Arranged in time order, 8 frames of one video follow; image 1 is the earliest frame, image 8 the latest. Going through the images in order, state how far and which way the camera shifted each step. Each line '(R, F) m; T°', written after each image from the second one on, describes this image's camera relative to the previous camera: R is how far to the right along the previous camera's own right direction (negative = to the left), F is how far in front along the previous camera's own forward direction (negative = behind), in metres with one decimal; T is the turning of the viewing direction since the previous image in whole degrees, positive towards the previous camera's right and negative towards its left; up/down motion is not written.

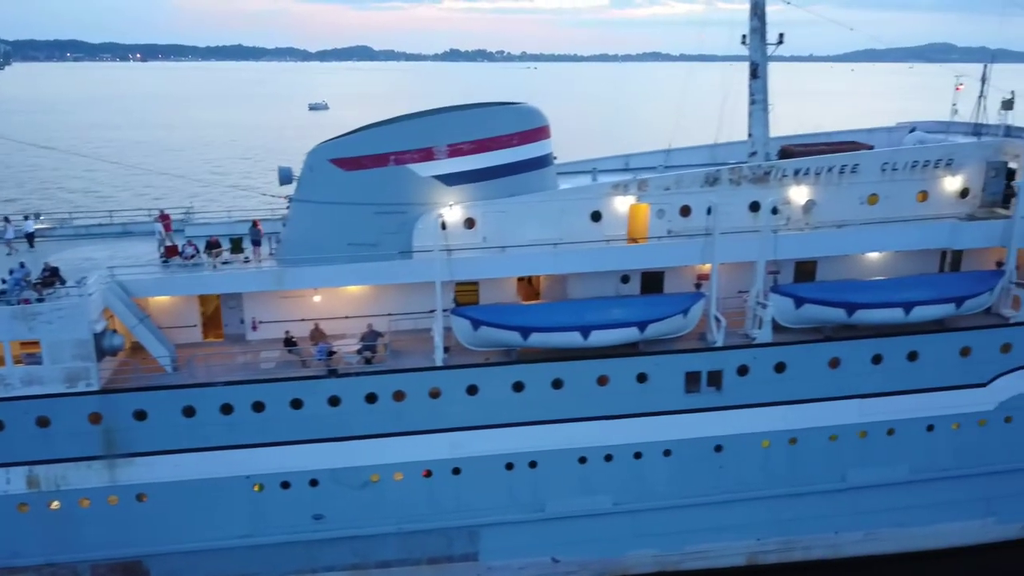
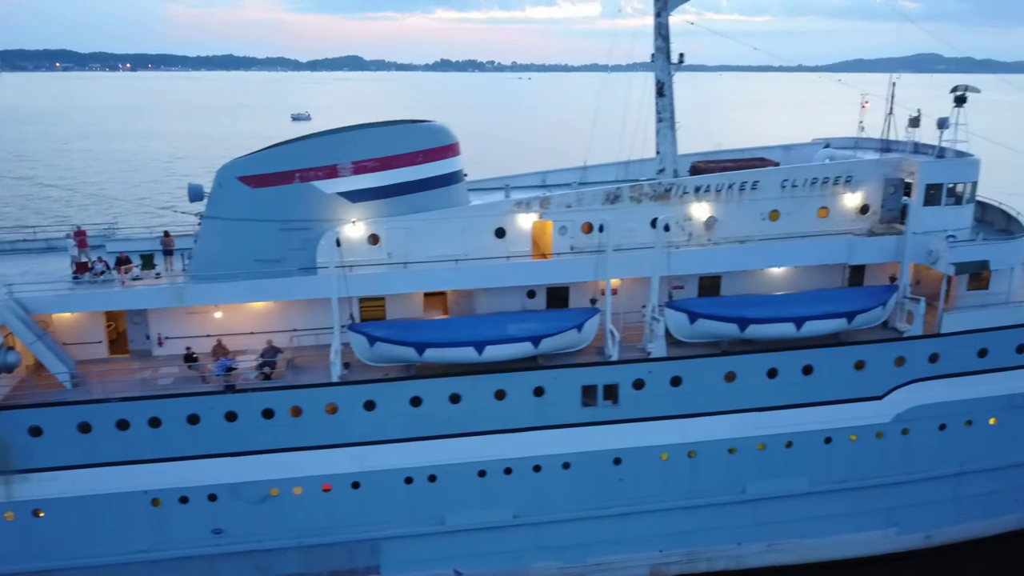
(+1.3, -0.2) m; +1°
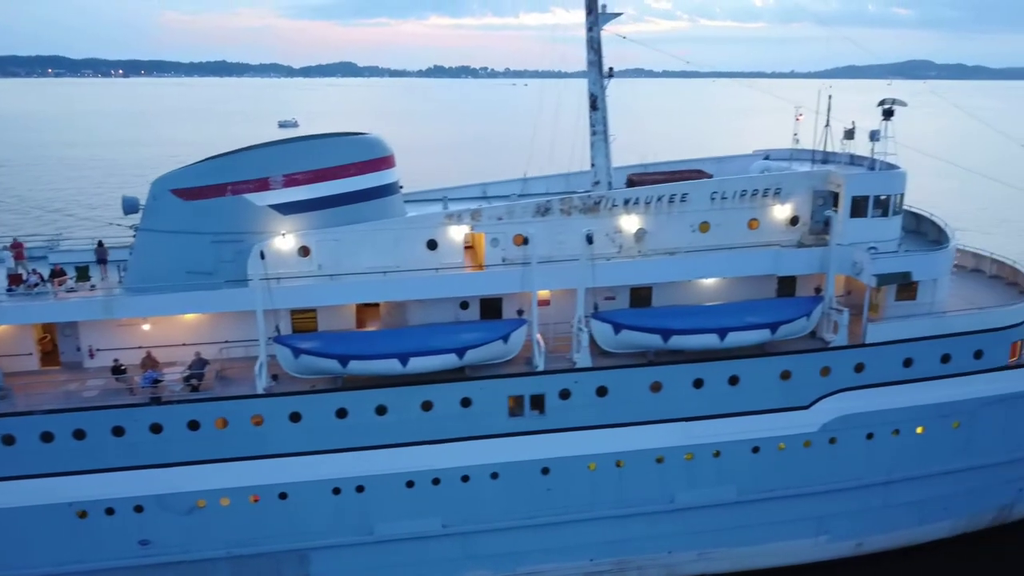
(+1.0, -0.1) m; 0°
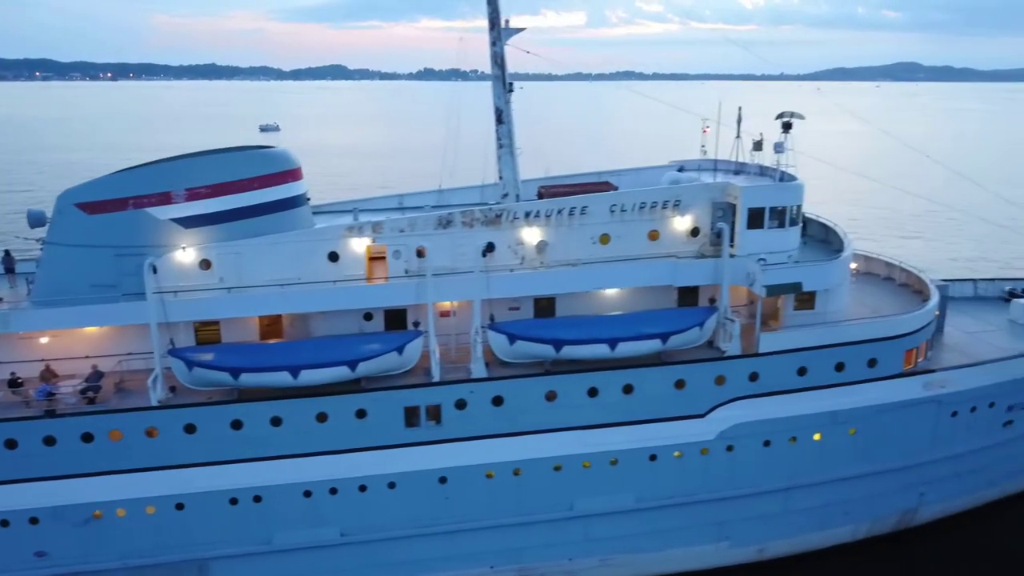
(+1.4, -0.2) m; +1°
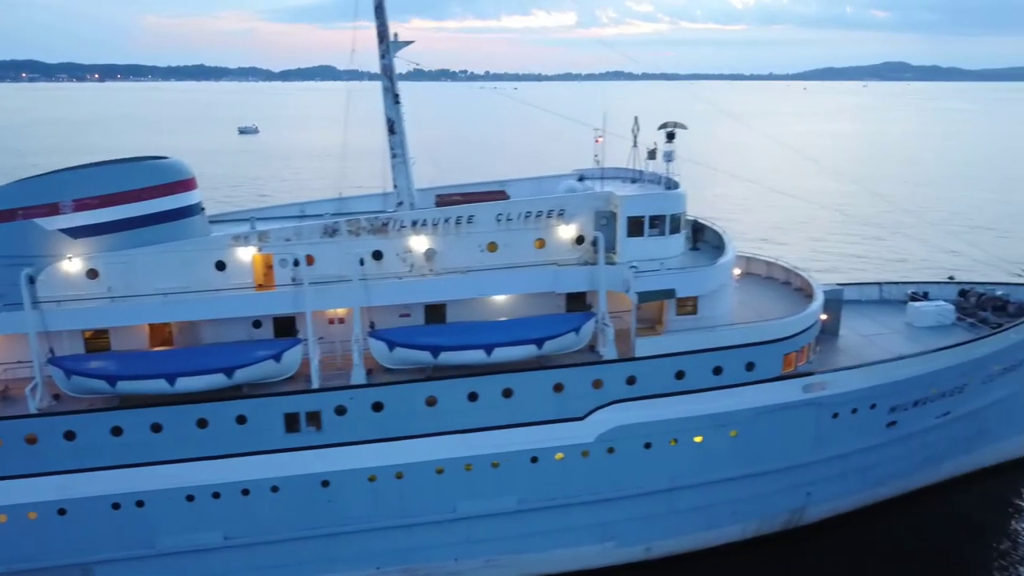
(+1.7, -0.3) m; +1°
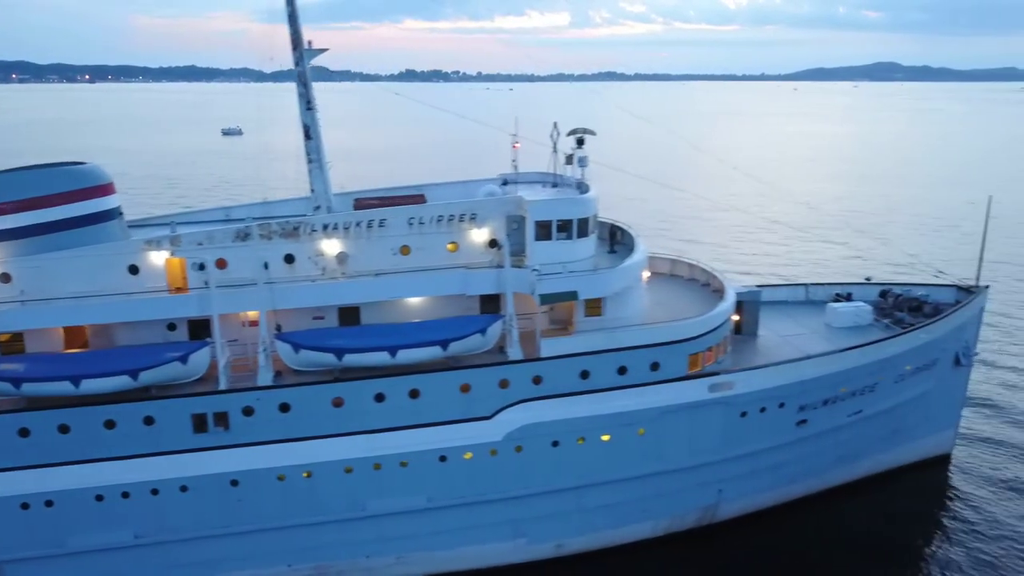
(+1.4, -0.3) m; 0°
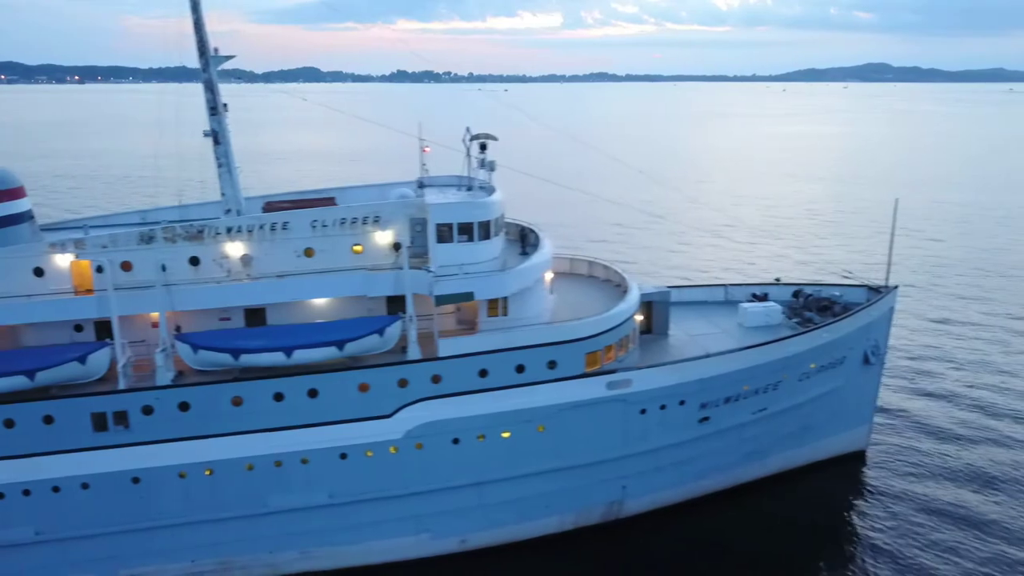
(+1.6, -0.3) m; 0°
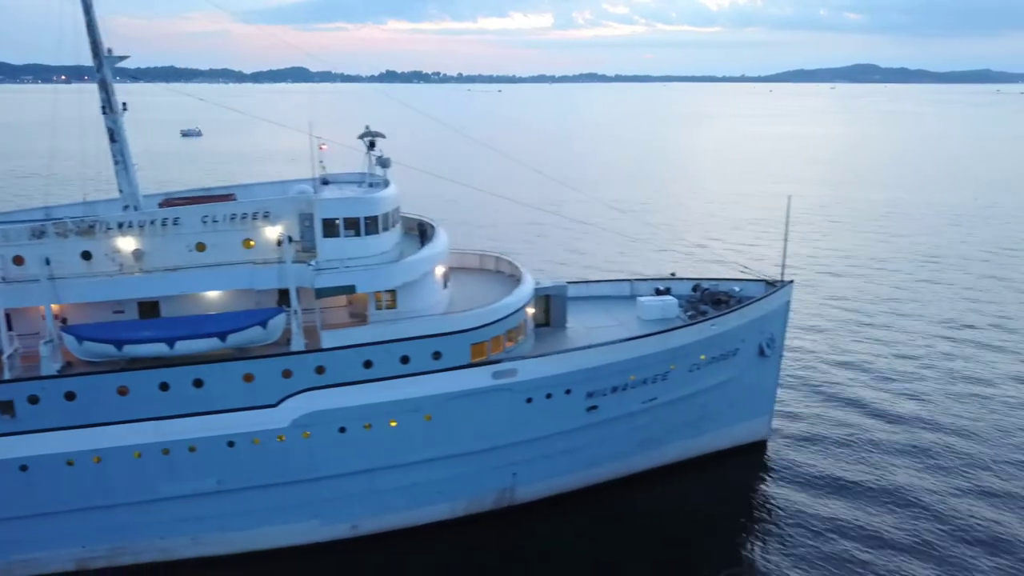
(+1.9, -0.4) m; +1°
